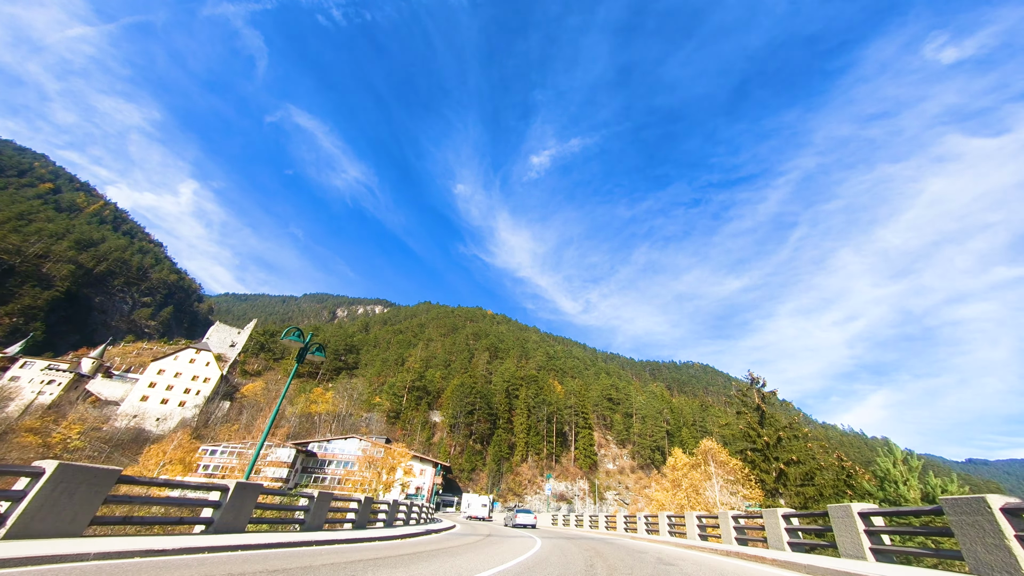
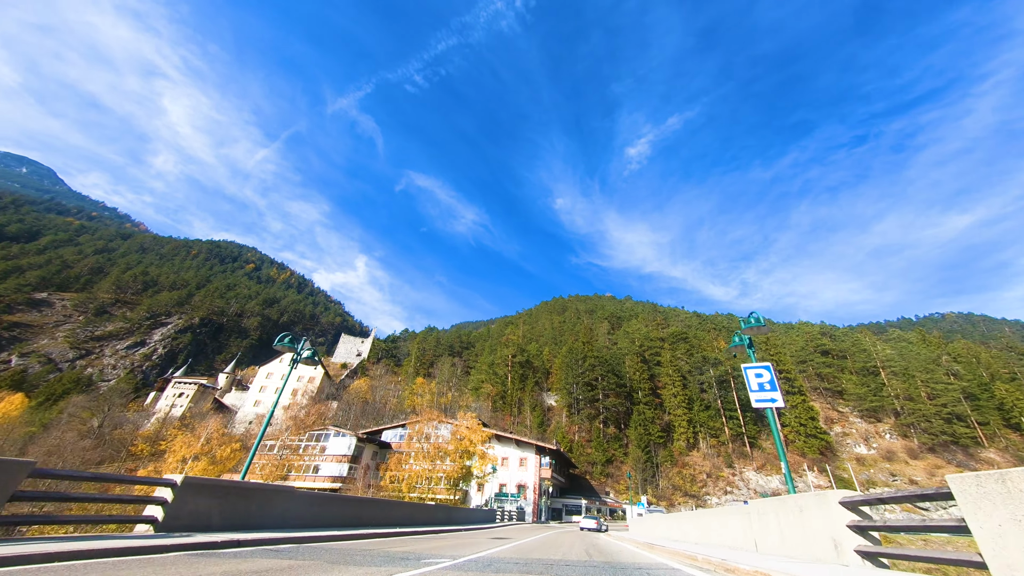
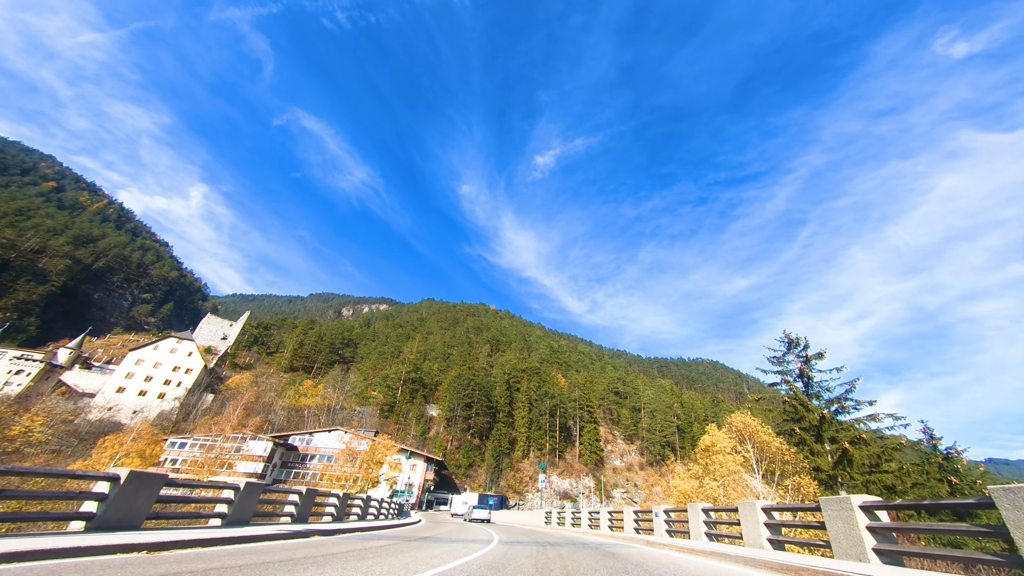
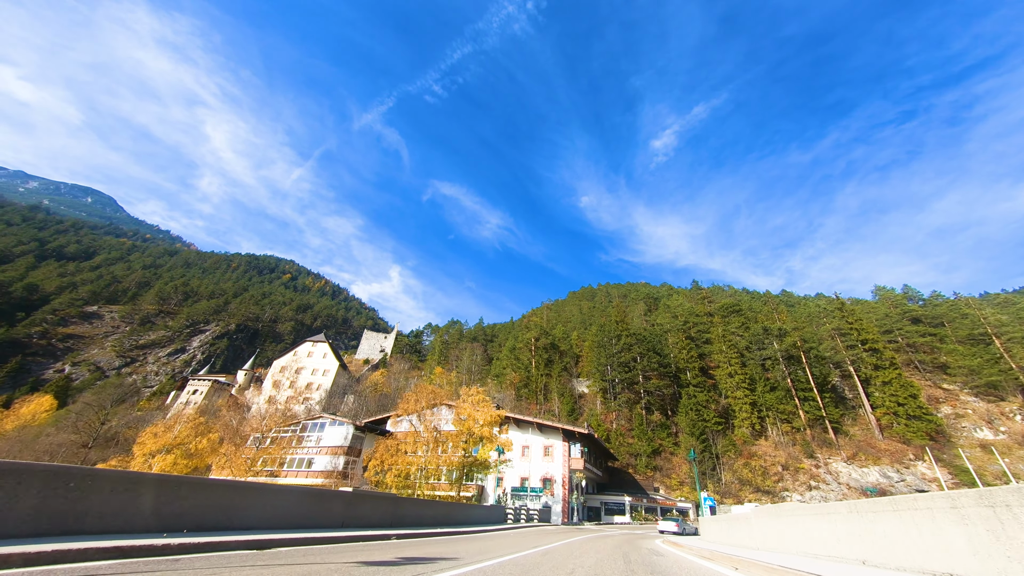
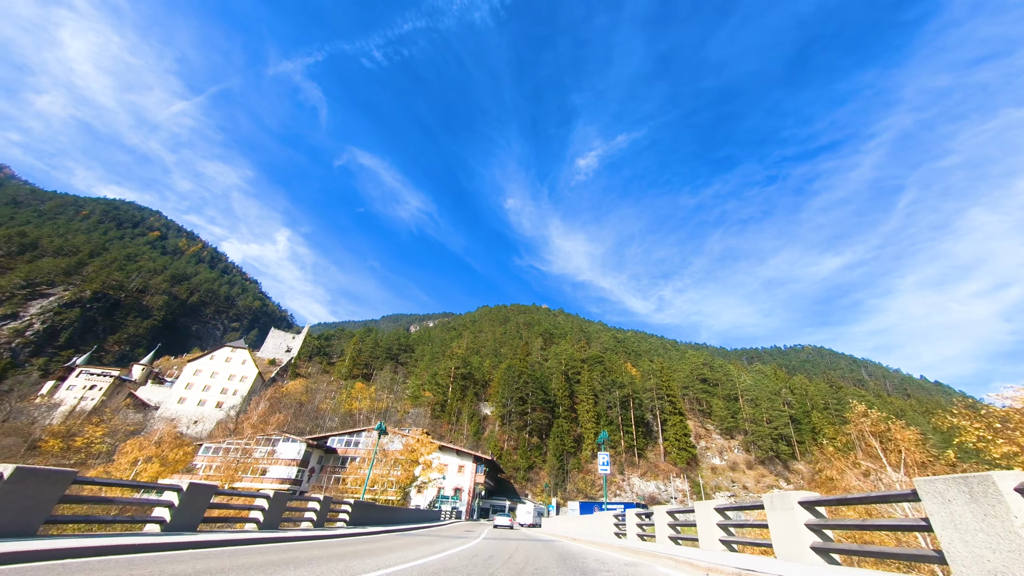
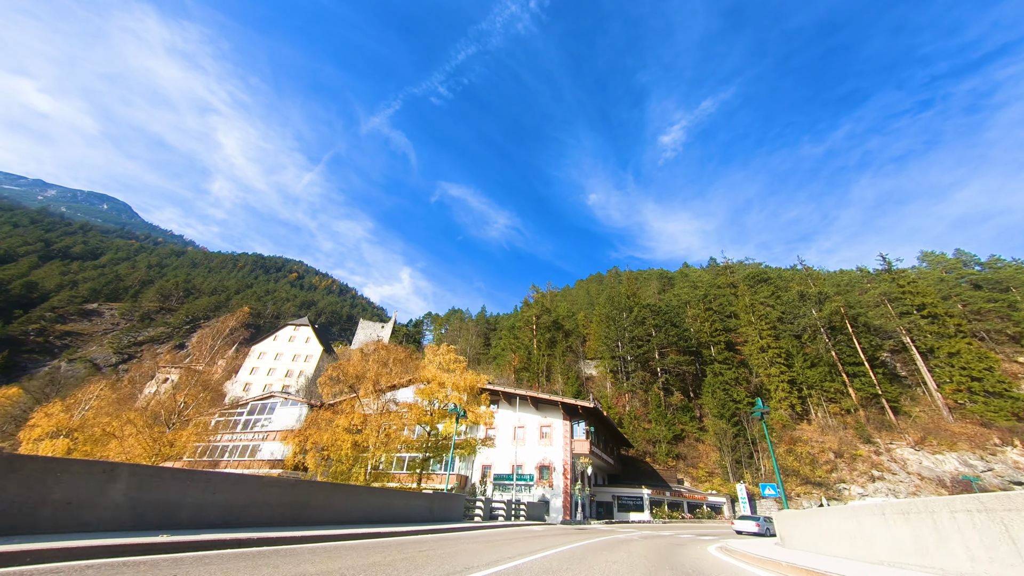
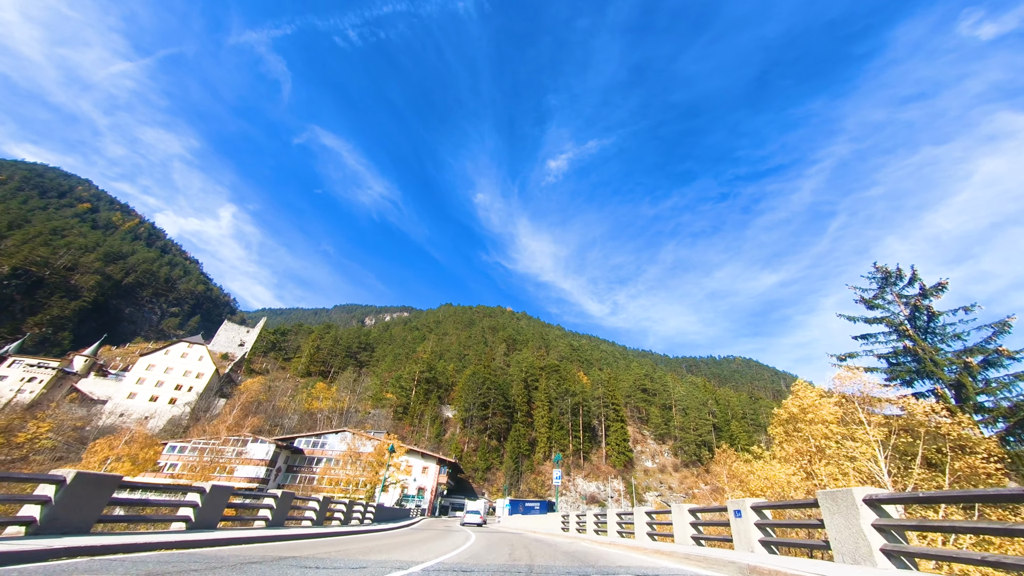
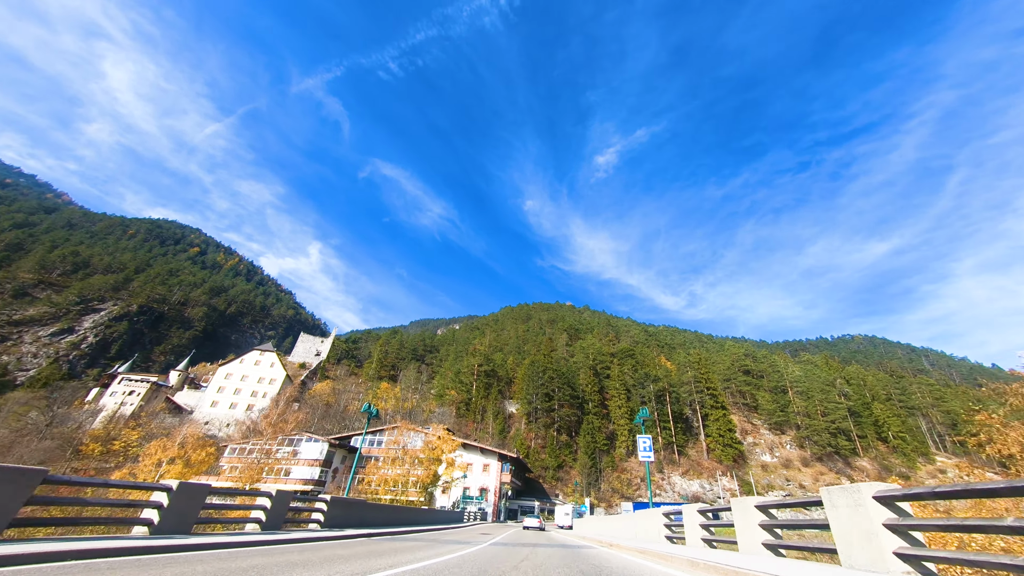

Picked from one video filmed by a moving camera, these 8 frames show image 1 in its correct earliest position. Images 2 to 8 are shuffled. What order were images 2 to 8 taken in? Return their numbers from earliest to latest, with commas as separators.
3, 7, 5, 8, 2, 4, 6
